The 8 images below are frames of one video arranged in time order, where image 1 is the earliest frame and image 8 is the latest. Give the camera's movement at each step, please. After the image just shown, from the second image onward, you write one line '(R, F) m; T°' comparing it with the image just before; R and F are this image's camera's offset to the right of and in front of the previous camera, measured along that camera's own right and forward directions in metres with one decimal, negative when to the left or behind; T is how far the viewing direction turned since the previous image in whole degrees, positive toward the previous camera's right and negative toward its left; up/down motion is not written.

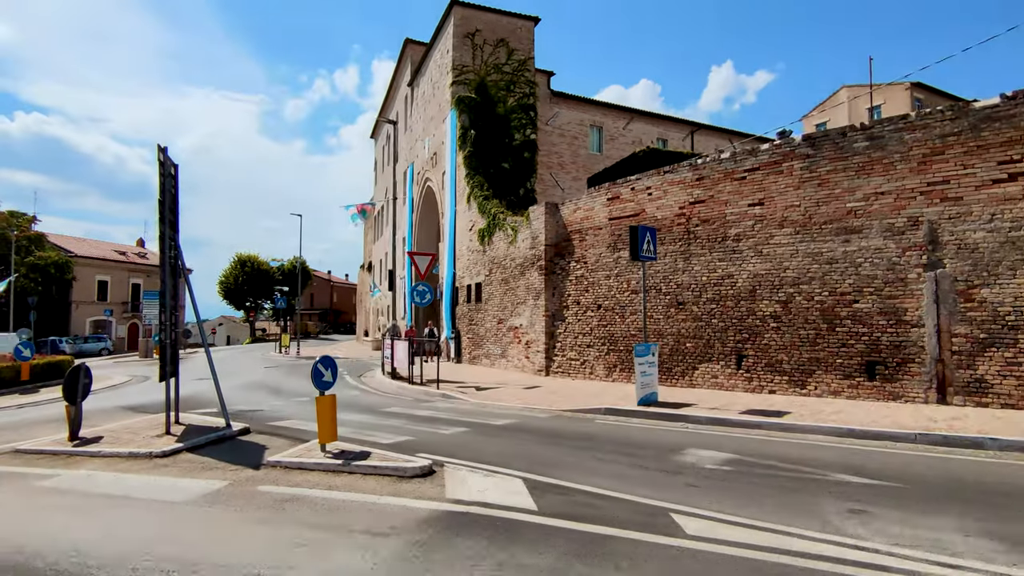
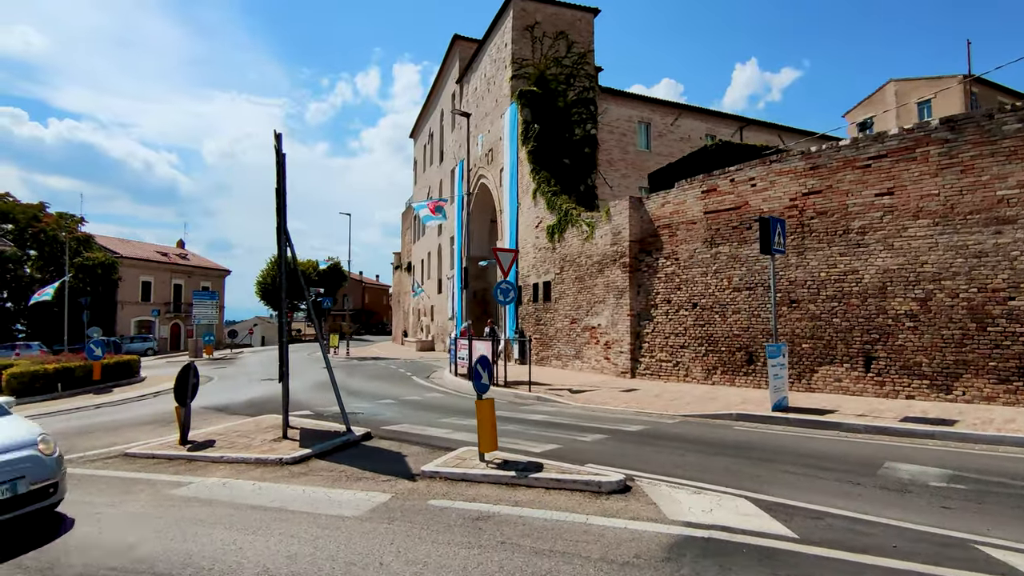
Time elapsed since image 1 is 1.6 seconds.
(-1.9, +0.7) m; -2°
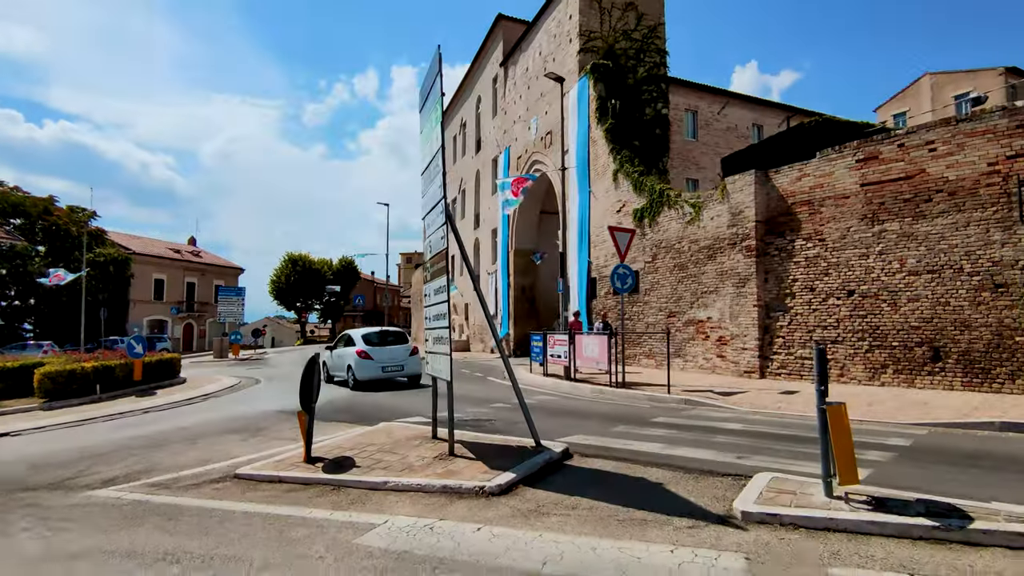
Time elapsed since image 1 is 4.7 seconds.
(-2.9, +2.2) m; 0°
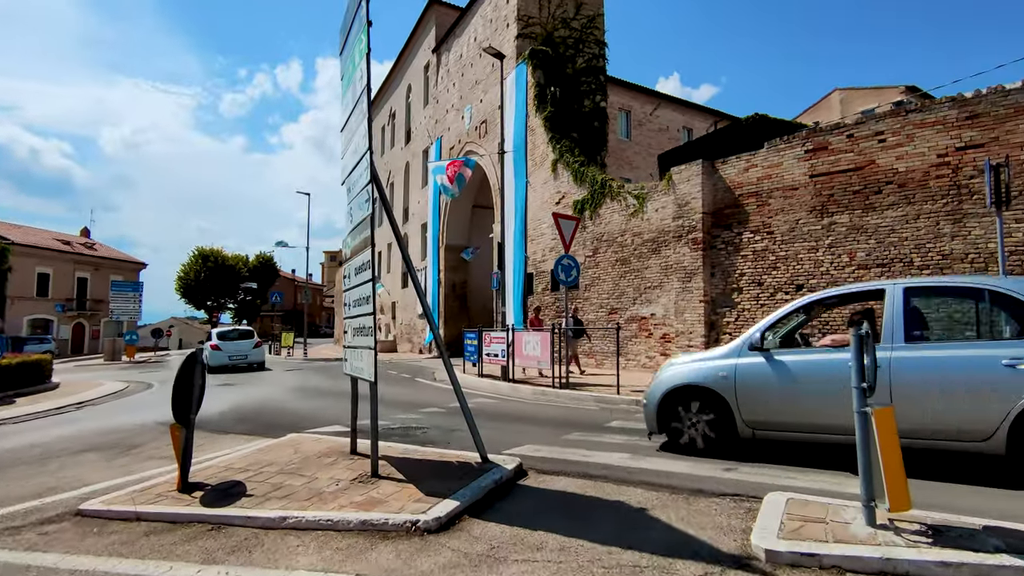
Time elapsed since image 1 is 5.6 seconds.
(-0.1, +1.3) m; +7°
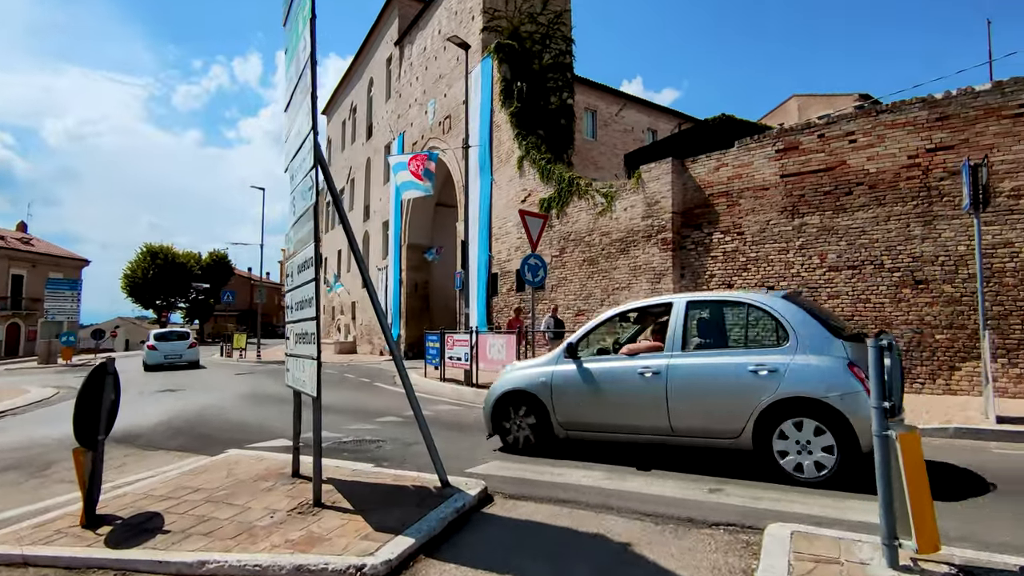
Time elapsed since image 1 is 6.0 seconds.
(0.0, +0.6) m; +4°
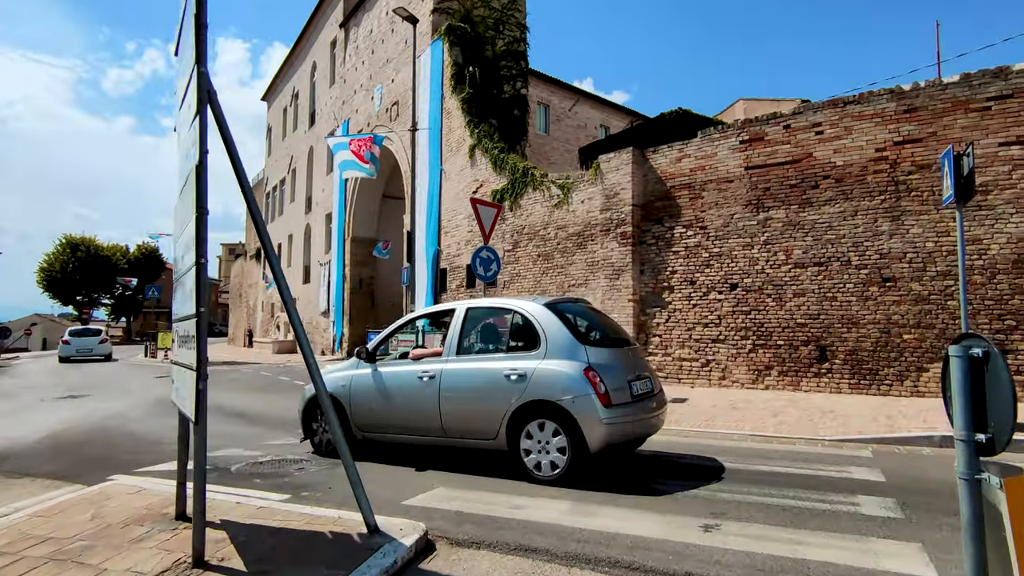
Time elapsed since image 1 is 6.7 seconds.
(0.0, +1.0) m; +5°
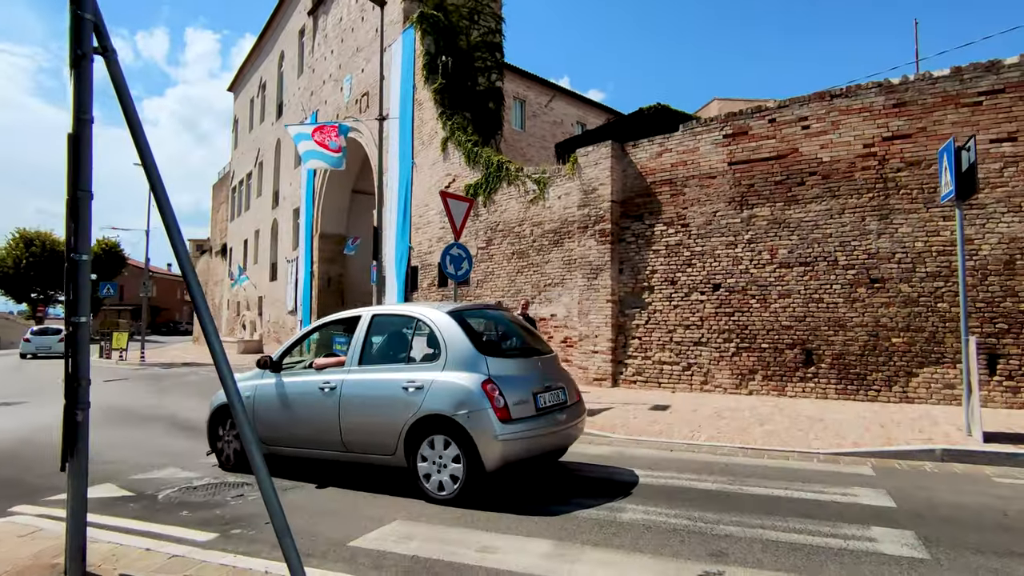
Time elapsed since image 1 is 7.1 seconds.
(+0.1, +0.7) m; +2°
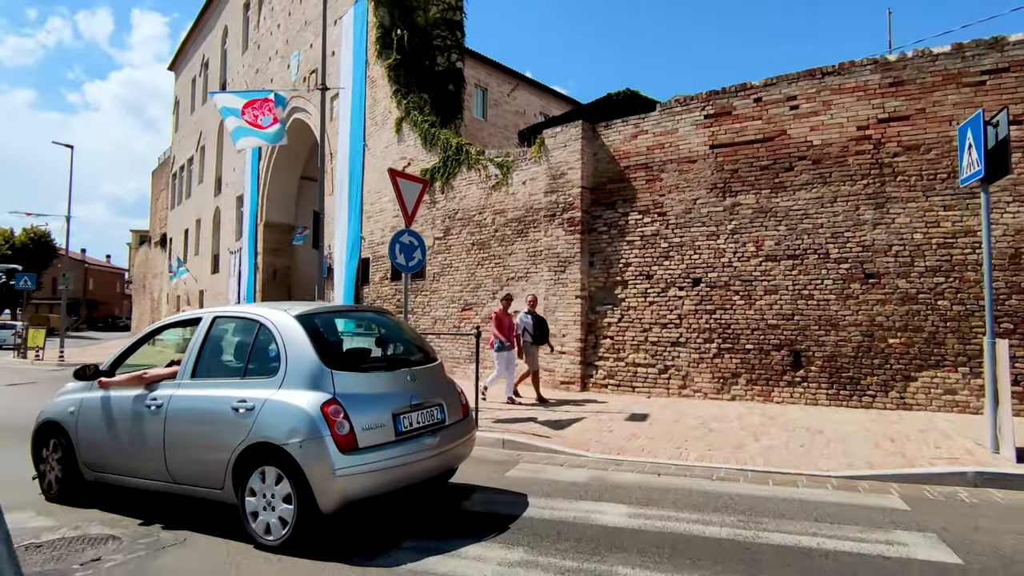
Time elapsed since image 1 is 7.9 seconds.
(0.0, +1.3) m; +4°
